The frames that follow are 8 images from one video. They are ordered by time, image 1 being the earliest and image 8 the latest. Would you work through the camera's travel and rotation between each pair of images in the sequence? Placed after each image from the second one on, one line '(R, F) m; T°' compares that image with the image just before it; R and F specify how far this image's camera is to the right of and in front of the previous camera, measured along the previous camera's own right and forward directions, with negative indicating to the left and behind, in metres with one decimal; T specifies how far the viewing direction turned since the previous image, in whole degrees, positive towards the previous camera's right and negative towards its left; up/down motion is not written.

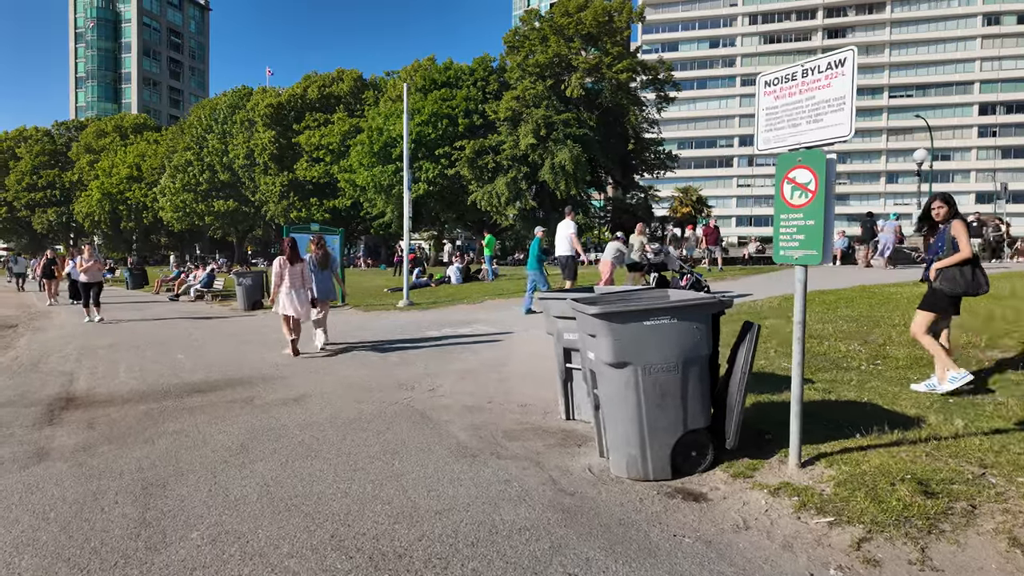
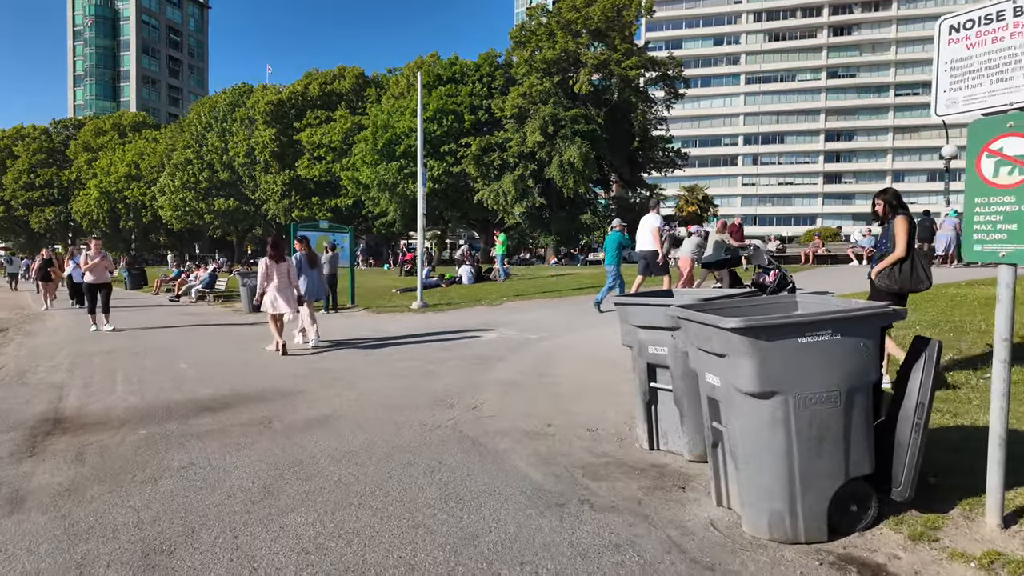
(-0.6, +1.0) m; 0°
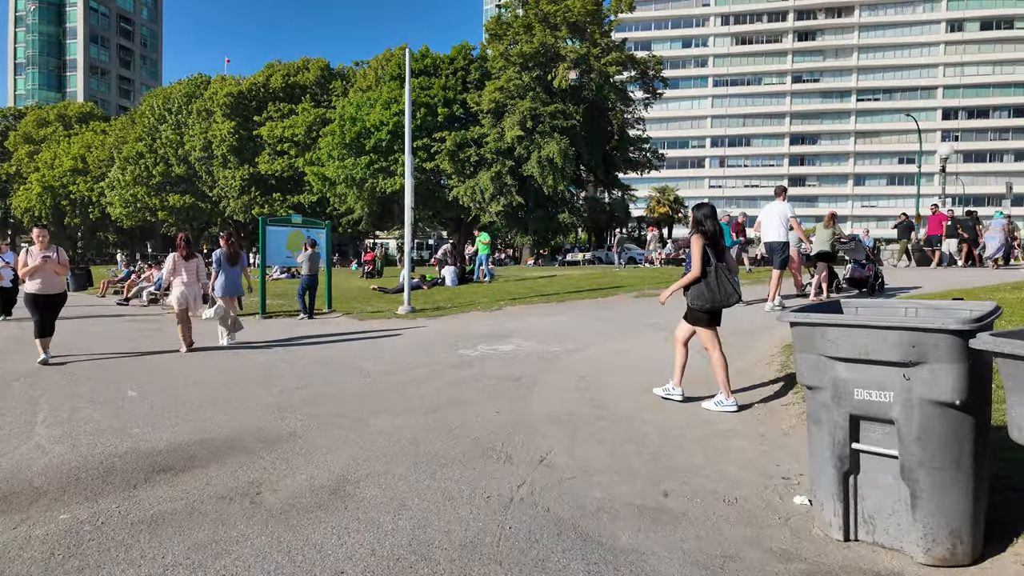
(-0.9, +1.8) m; +3°
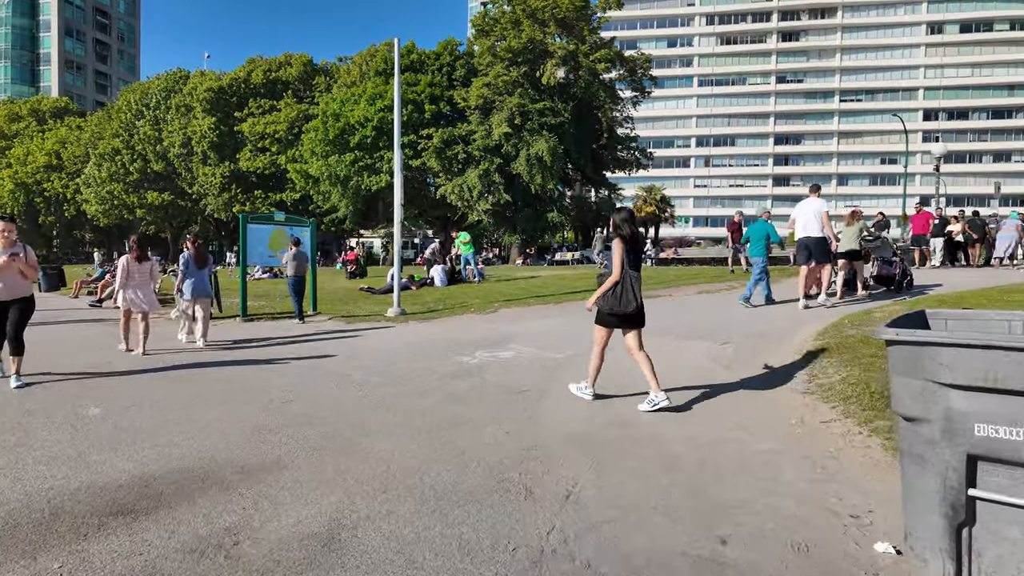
(-0.3, +0.7) m; +1°
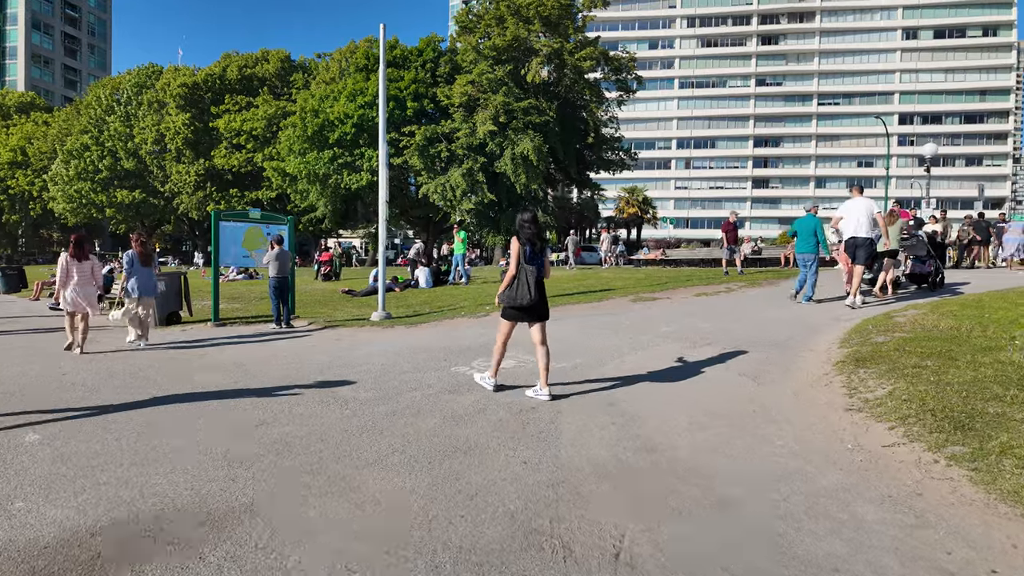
(-0.3, +0.8) m; +2°
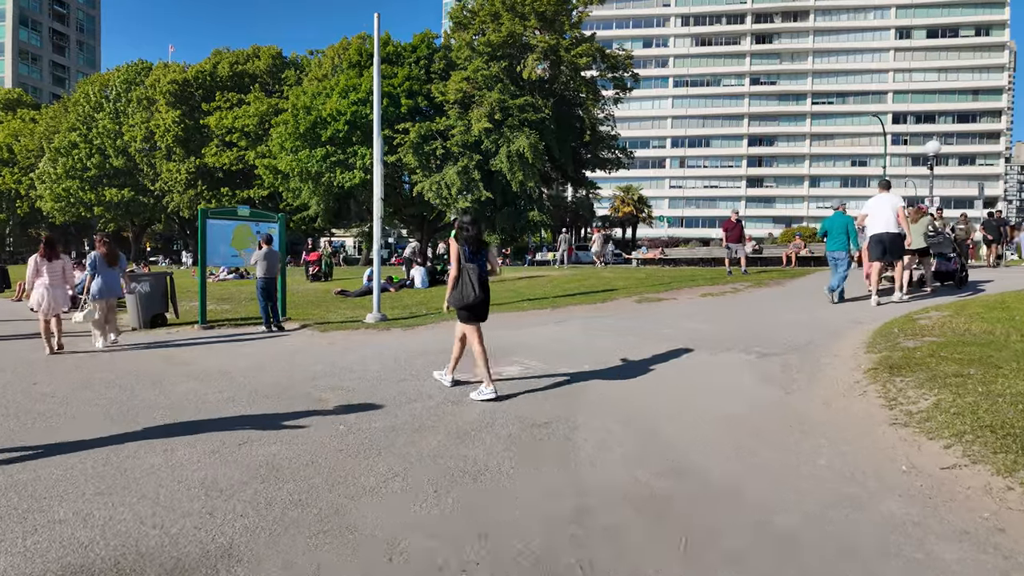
(-0.2, +0.6) m; +1°
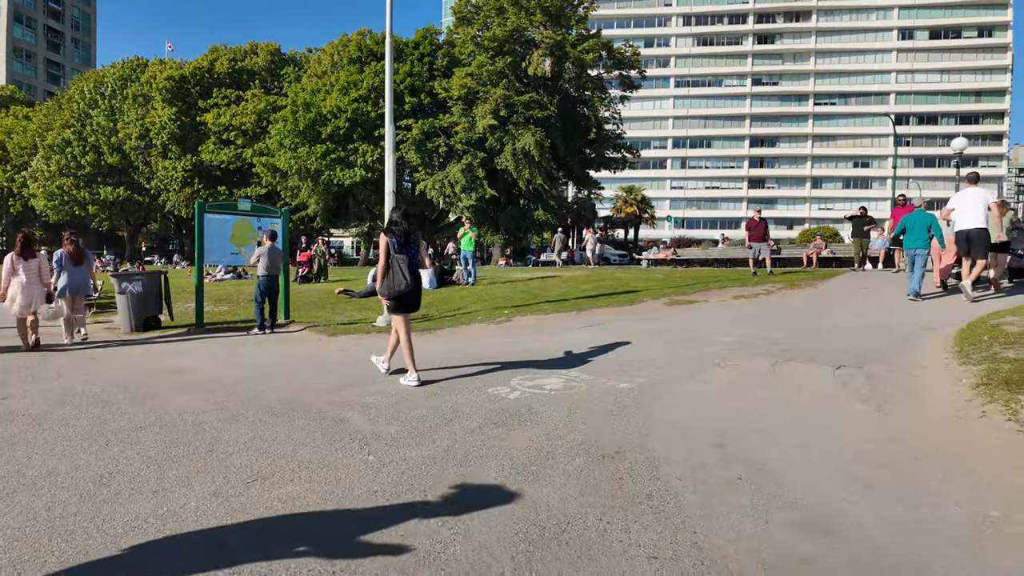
(-0.6, +1.0) m; 0°
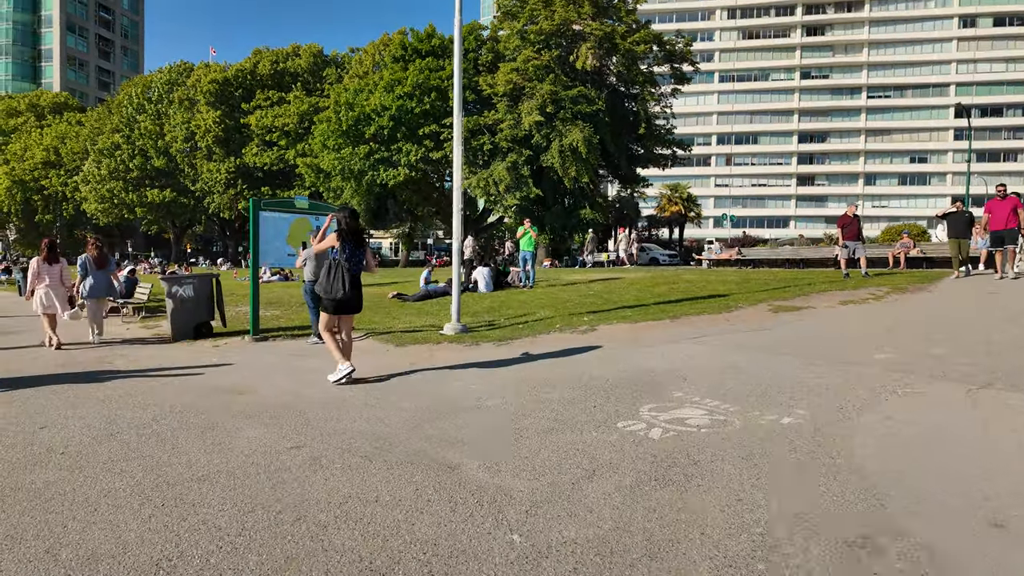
(-1.0, +1.3) m; -3°
